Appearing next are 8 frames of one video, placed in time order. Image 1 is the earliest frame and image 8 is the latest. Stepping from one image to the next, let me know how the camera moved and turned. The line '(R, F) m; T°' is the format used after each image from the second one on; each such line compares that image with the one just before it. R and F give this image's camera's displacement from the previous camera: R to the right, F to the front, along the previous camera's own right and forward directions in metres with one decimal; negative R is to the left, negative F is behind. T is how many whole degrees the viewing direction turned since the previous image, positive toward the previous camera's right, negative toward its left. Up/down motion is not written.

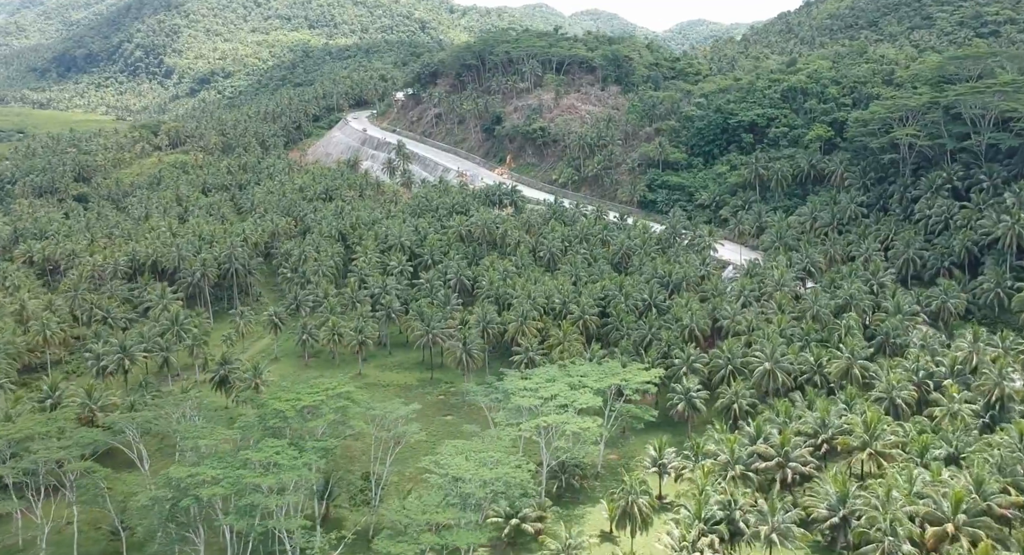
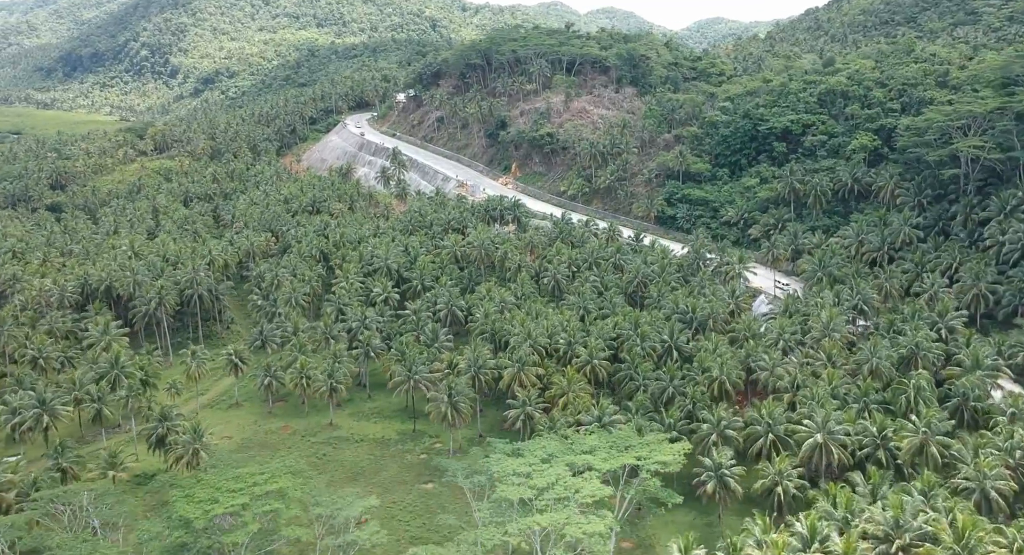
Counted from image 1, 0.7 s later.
(+1.5, +11.6) m; -1°
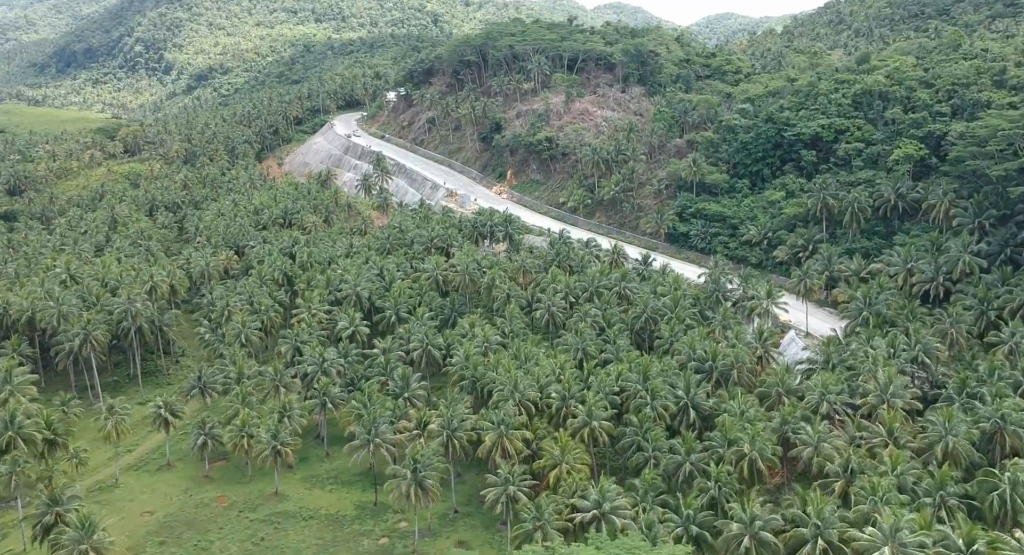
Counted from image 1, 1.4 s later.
(+1.7, +11.8) m; 0°
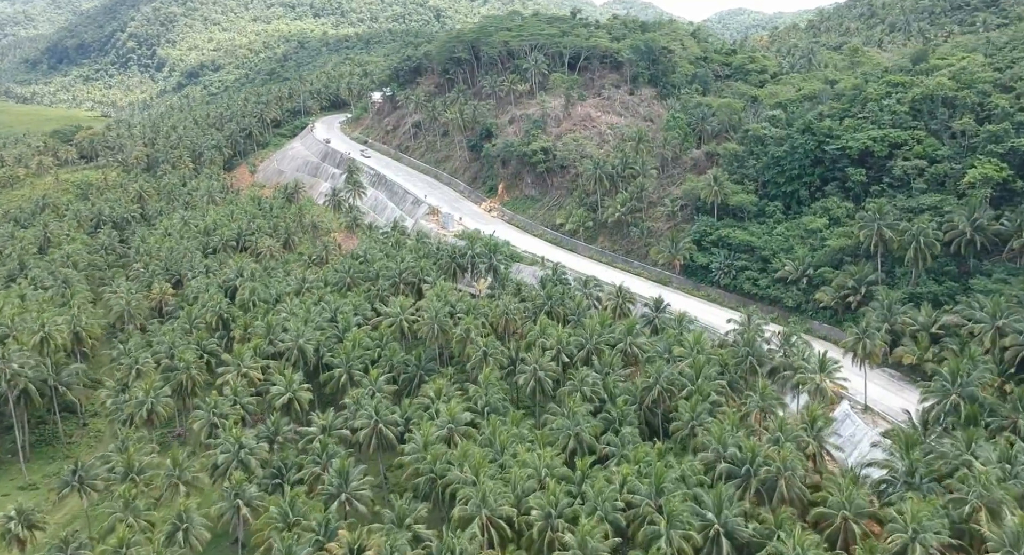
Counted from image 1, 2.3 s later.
(+2.2, +14.9) m; -1°
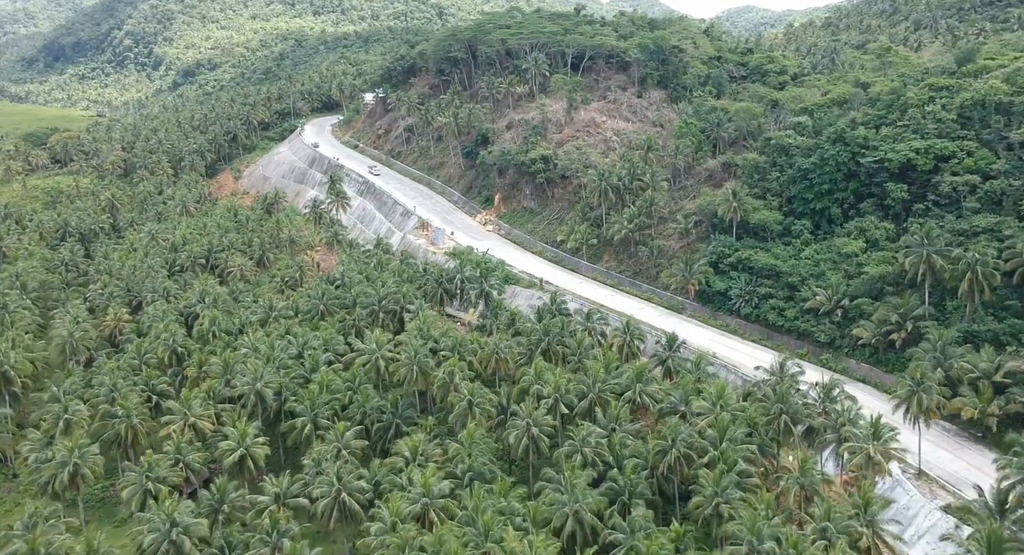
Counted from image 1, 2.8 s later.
(+0.9, +8.4) m; 0°
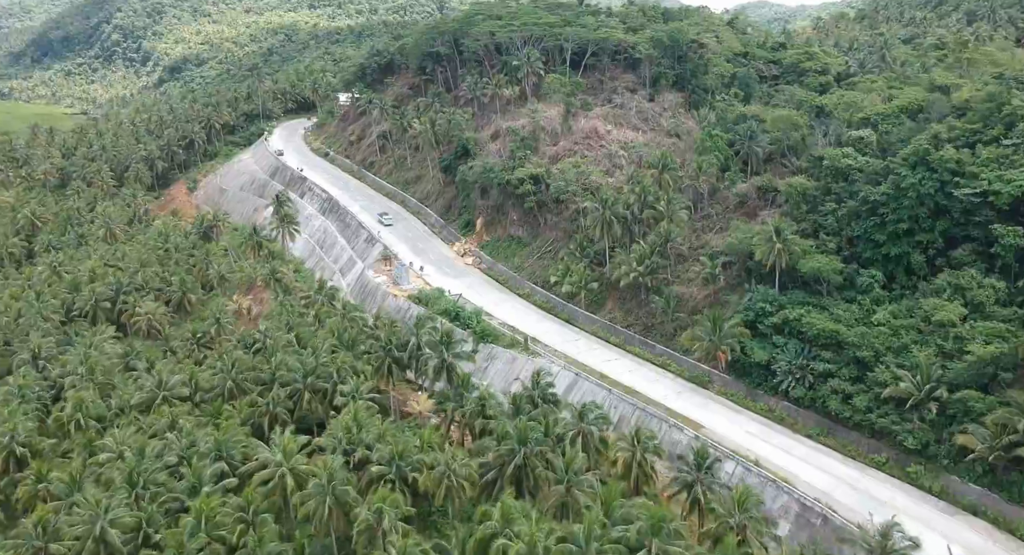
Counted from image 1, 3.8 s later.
(+2.3, +16.7) m; 0°
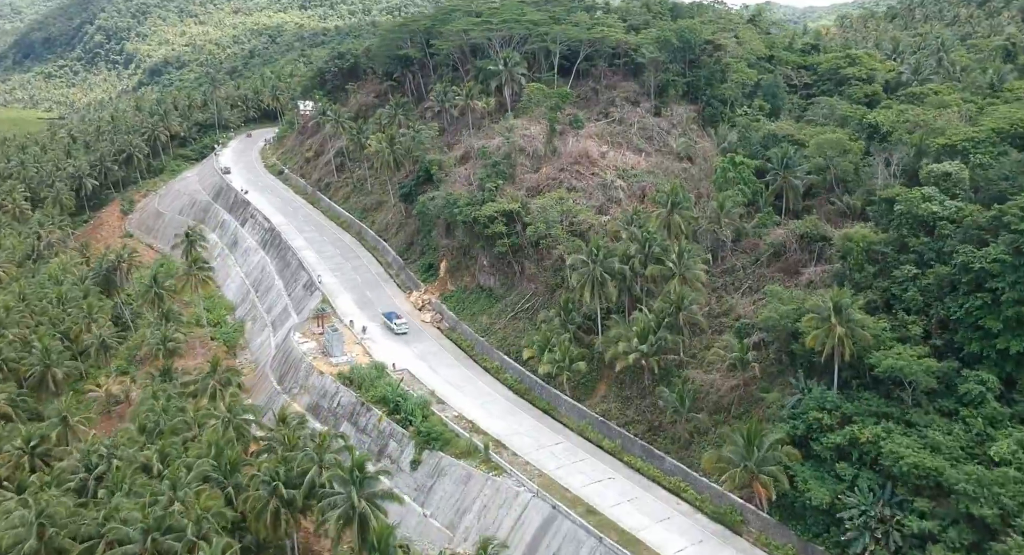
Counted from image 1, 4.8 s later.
(+2.6, +15.9) m; 0°
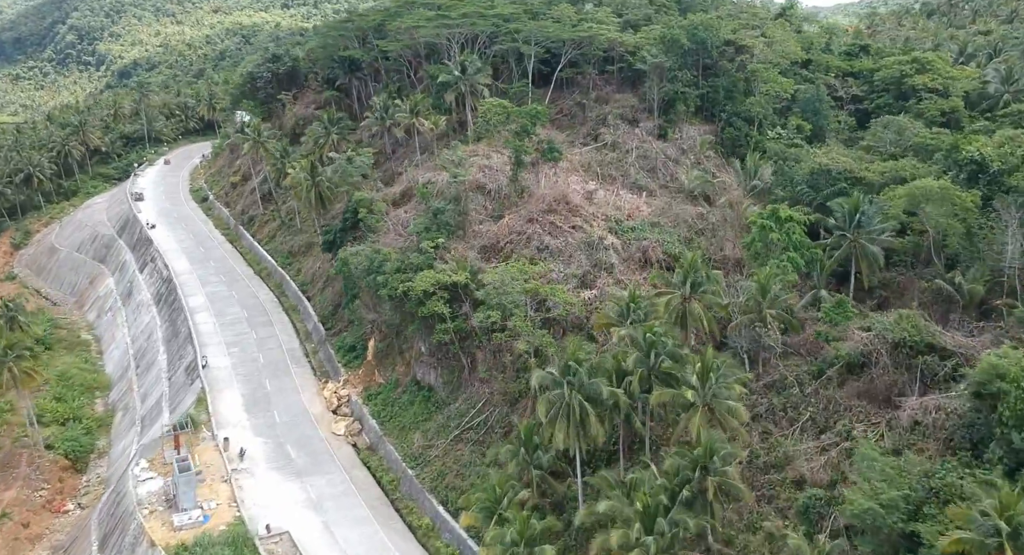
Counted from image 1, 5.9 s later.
(+2.8, +17.7) m; 0°
